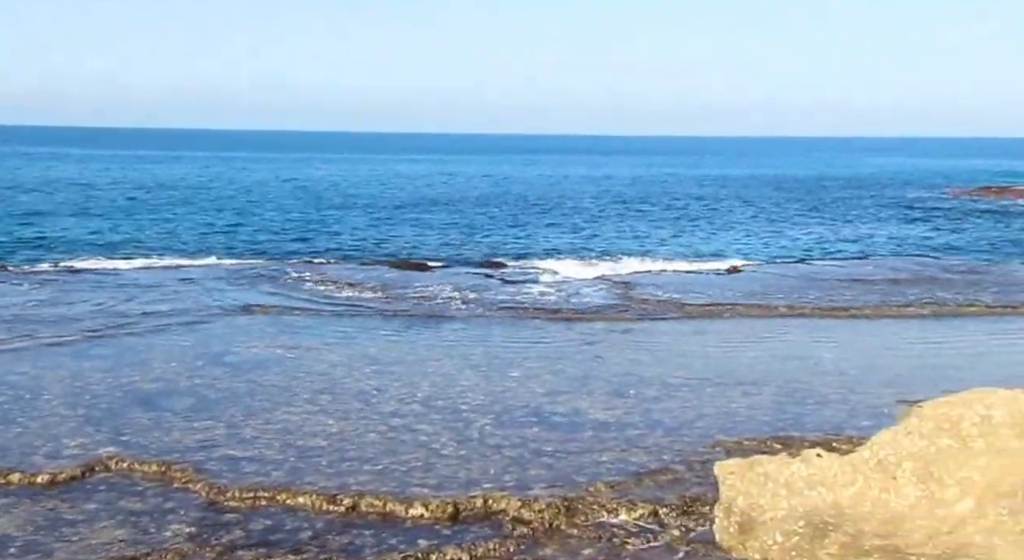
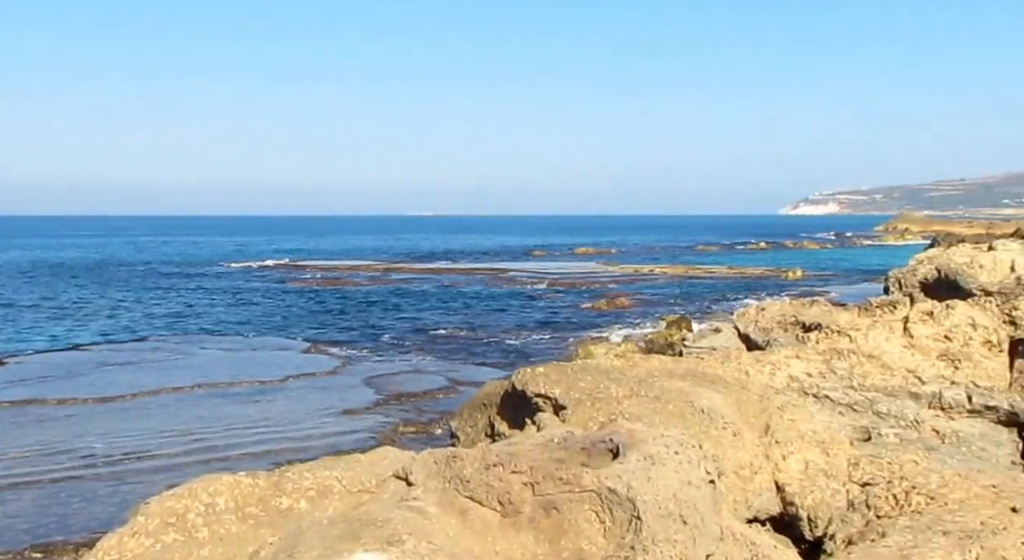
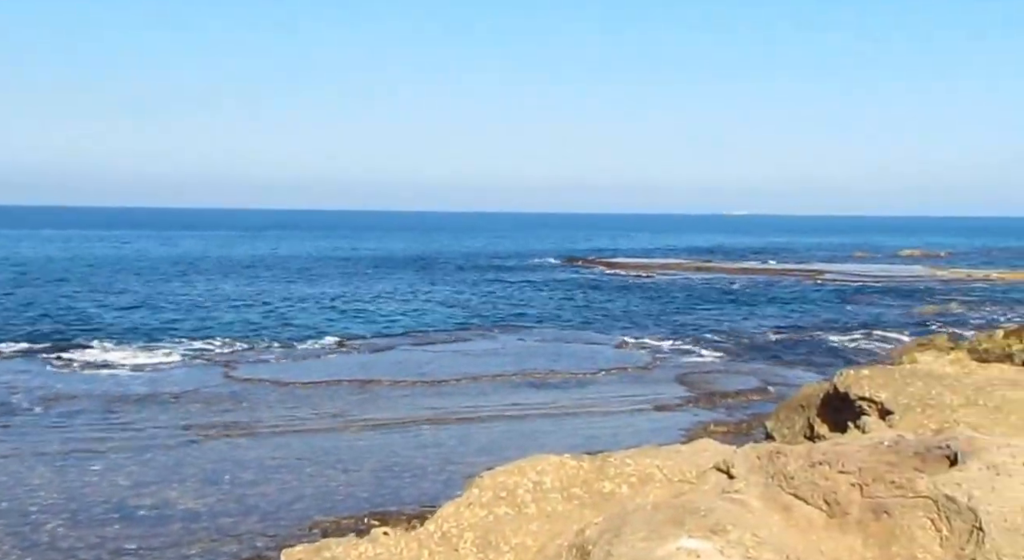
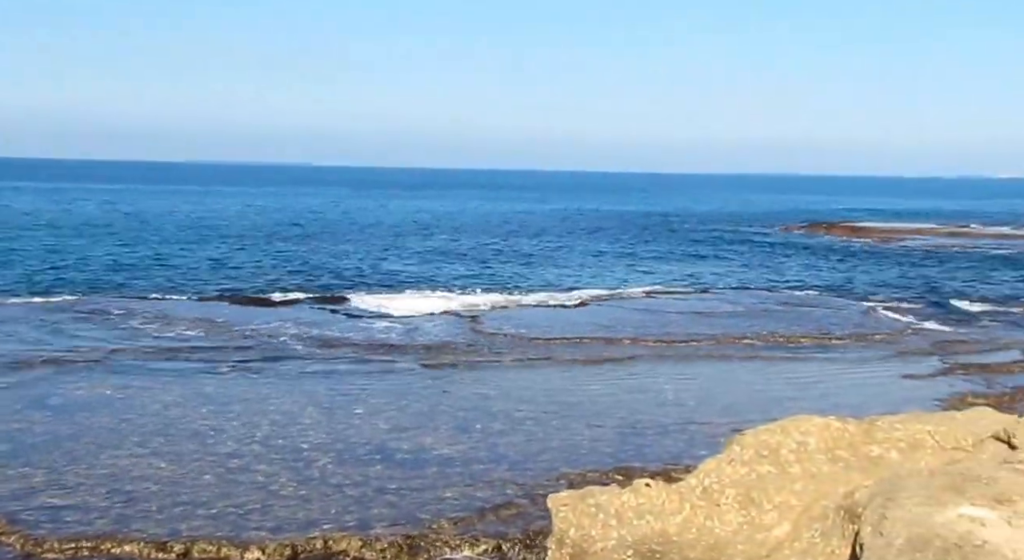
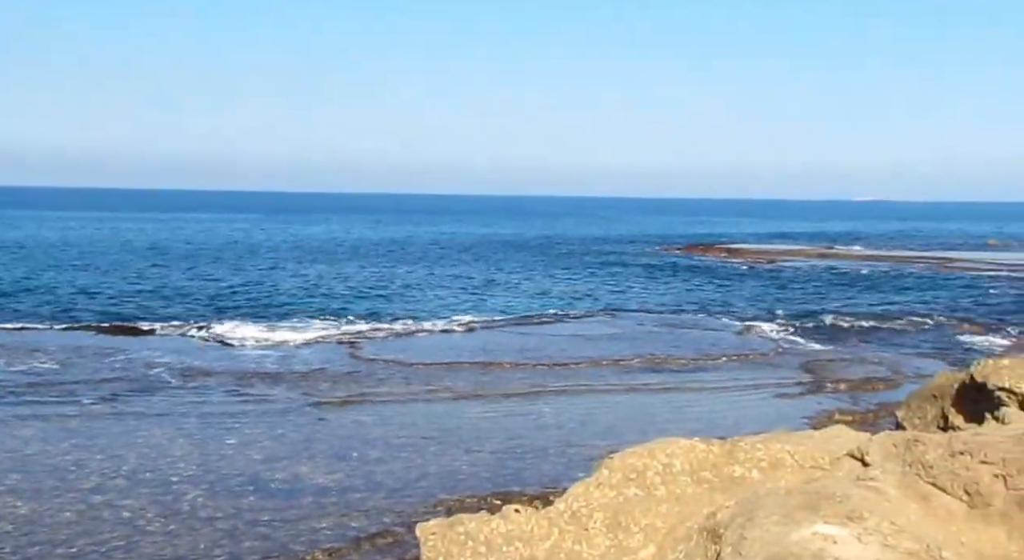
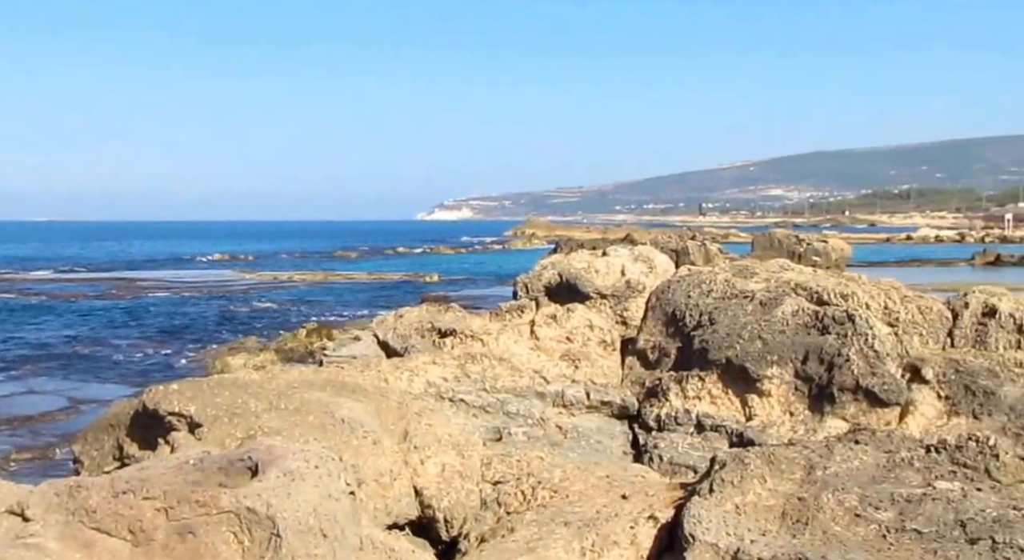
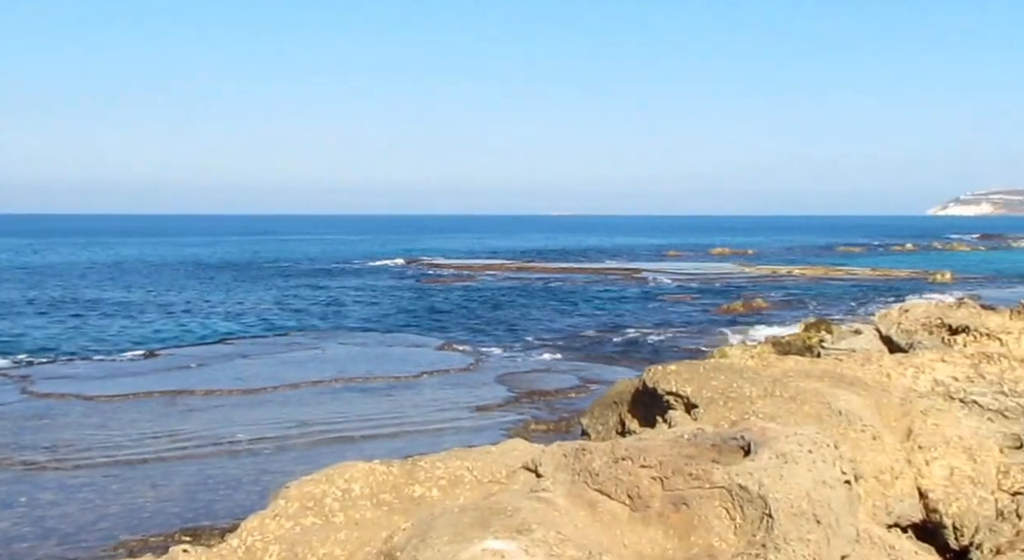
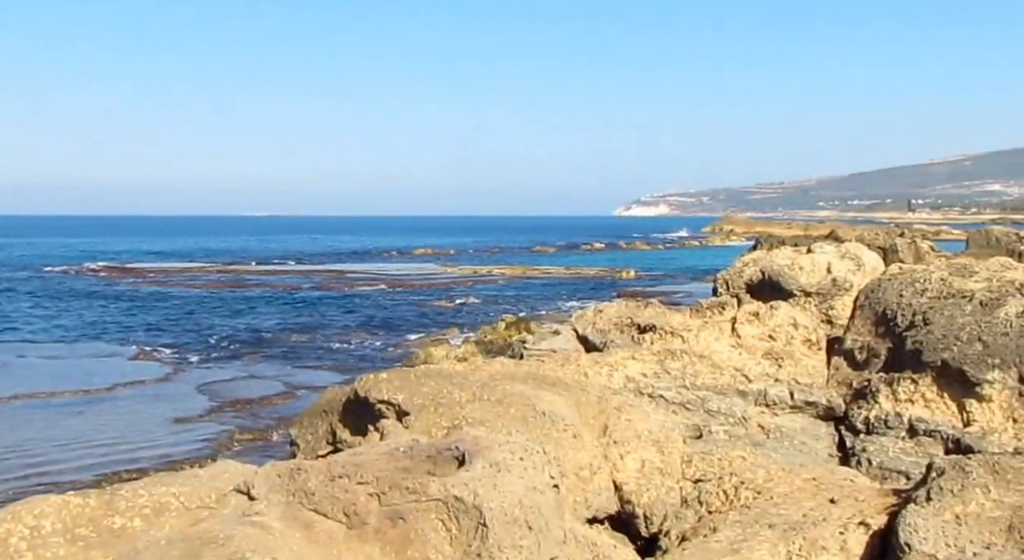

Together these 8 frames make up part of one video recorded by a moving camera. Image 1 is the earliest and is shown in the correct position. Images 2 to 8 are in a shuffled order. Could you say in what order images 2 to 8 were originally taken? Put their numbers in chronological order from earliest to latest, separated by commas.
4, 5, 3, 7, 2, 8, 6
